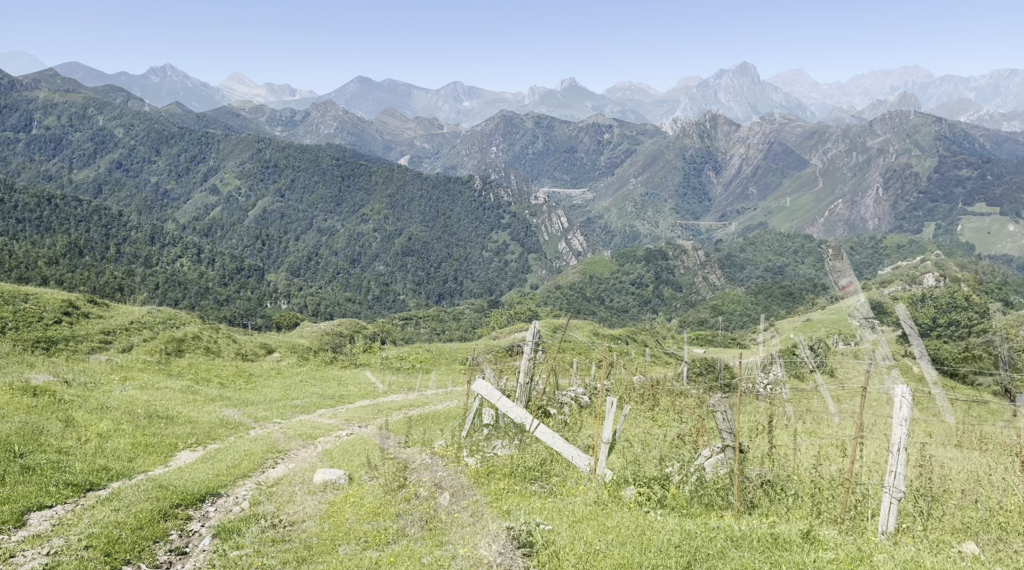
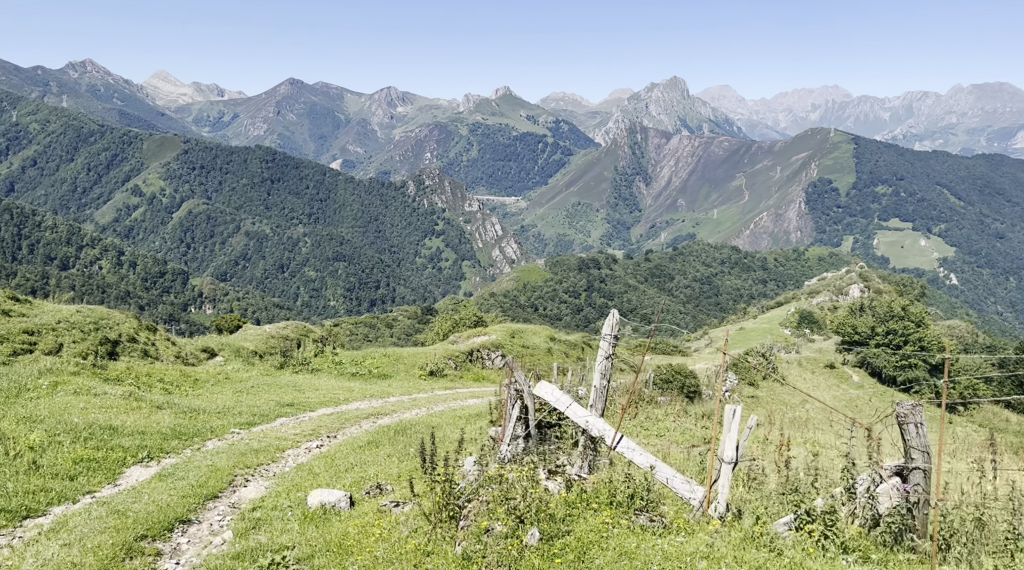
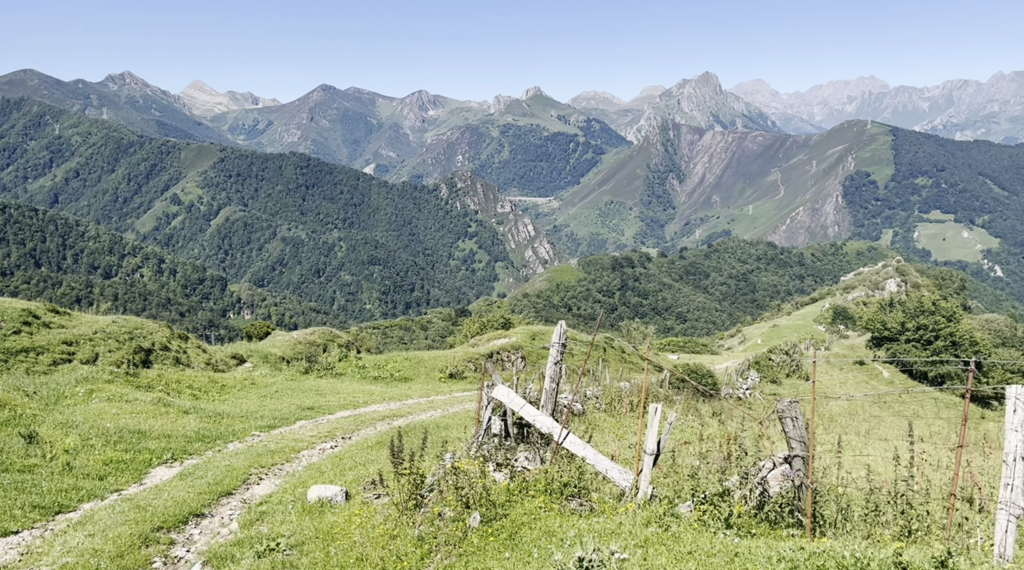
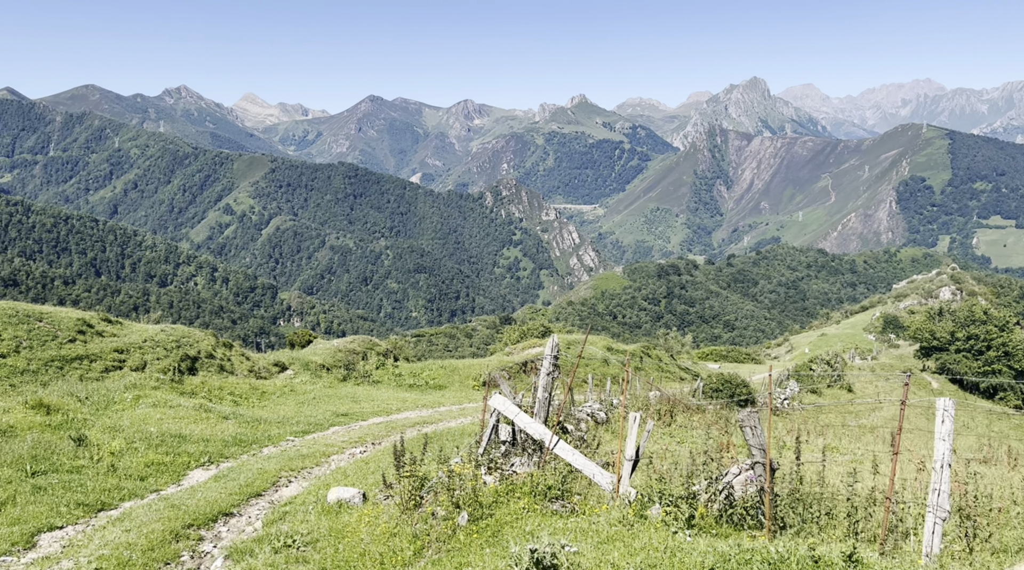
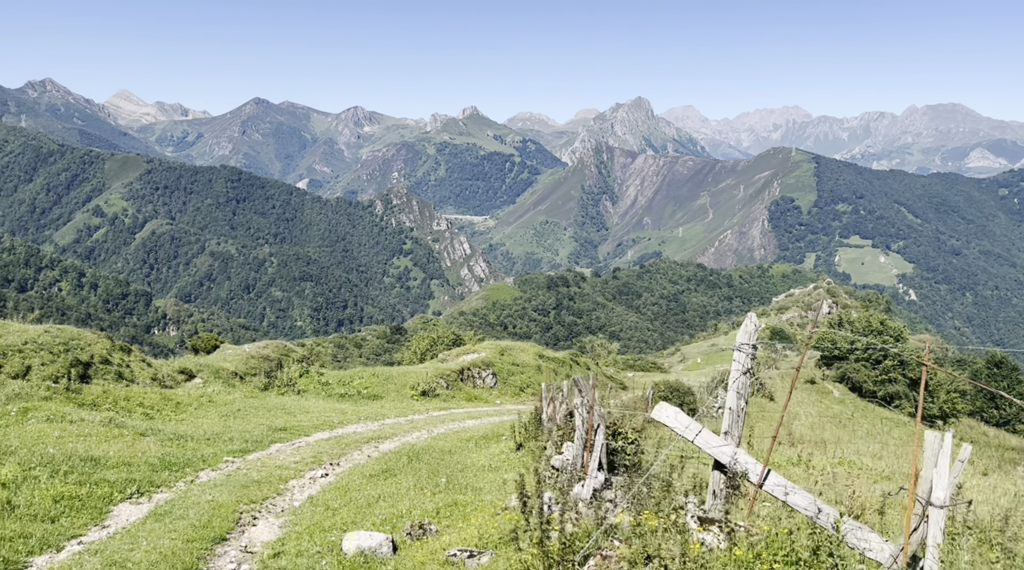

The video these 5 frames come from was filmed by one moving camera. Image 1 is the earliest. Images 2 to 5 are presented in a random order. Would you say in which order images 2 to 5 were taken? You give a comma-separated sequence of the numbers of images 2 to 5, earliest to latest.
4, 3, 2, 5
